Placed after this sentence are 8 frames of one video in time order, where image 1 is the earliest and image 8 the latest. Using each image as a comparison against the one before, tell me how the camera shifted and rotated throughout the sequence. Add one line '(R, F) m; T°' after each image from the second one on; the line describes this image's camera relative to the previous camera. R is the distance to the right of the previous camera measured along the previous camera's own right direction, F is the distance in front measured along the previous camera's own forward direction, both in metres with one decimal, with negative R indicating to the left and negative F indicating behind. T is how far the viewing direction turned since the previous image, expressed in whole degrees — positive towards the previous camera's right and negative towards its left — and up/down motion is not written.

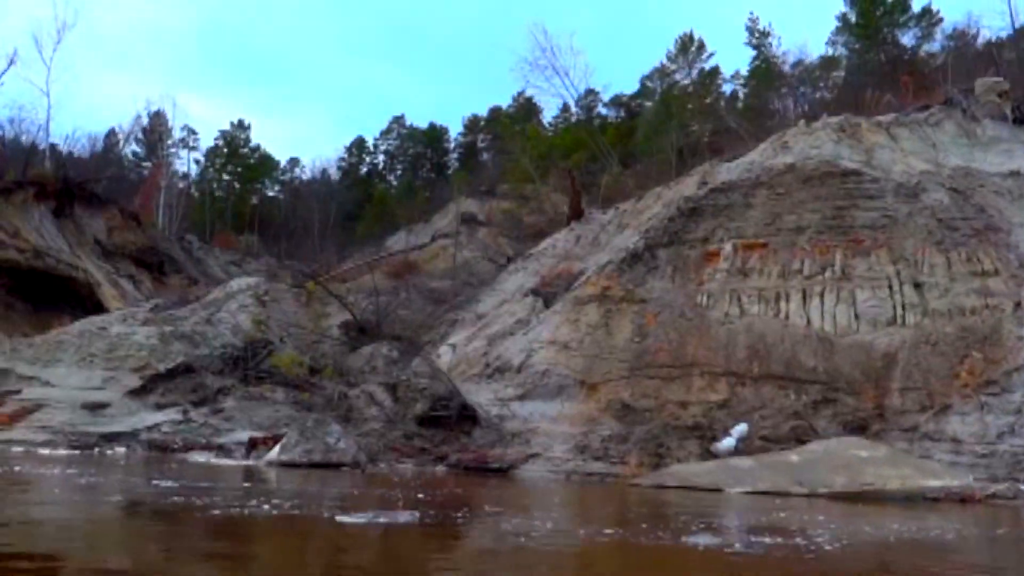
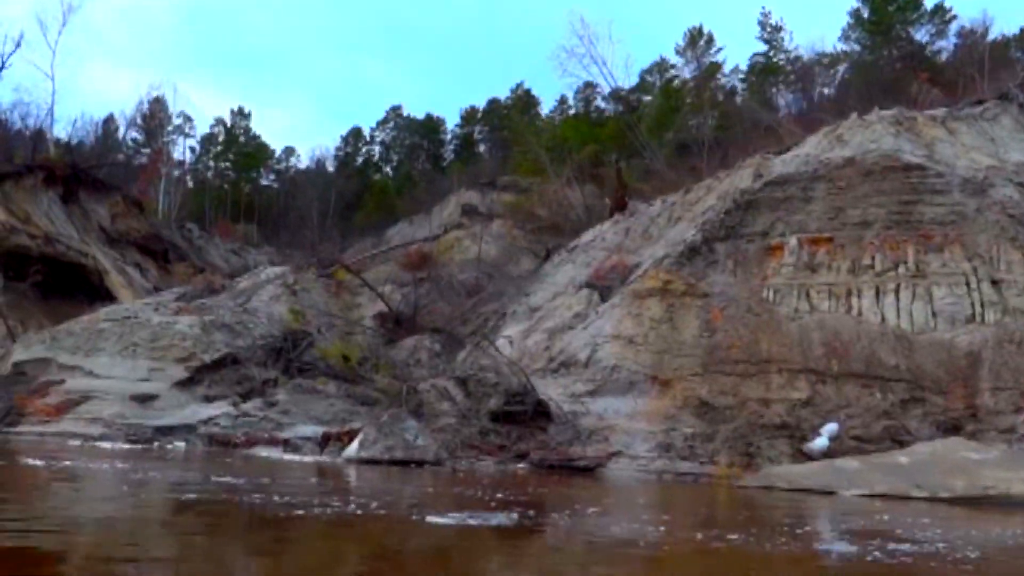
(-1.7, +0.6) m; +1°
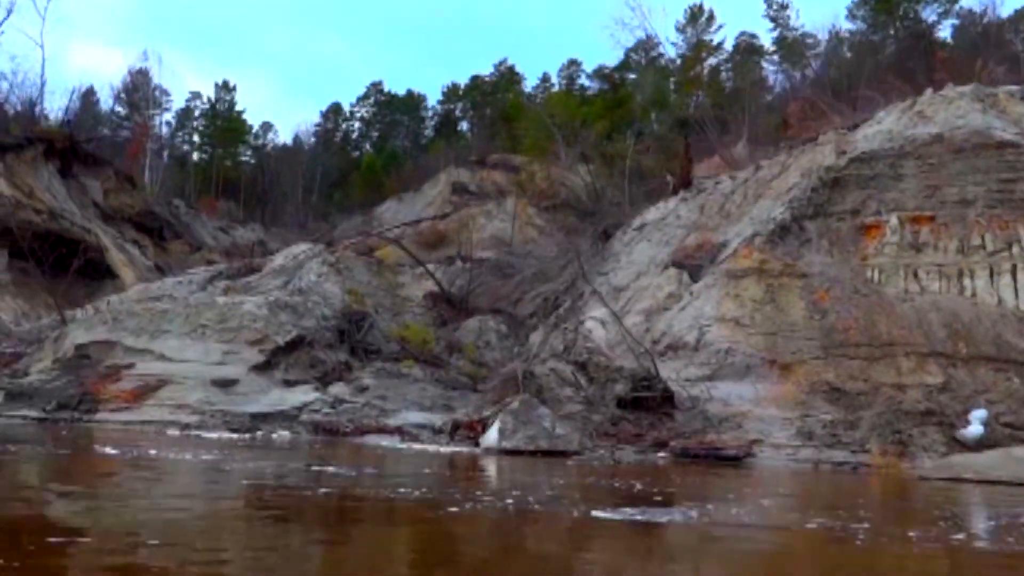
(-2.9, +1.0) m; +2°
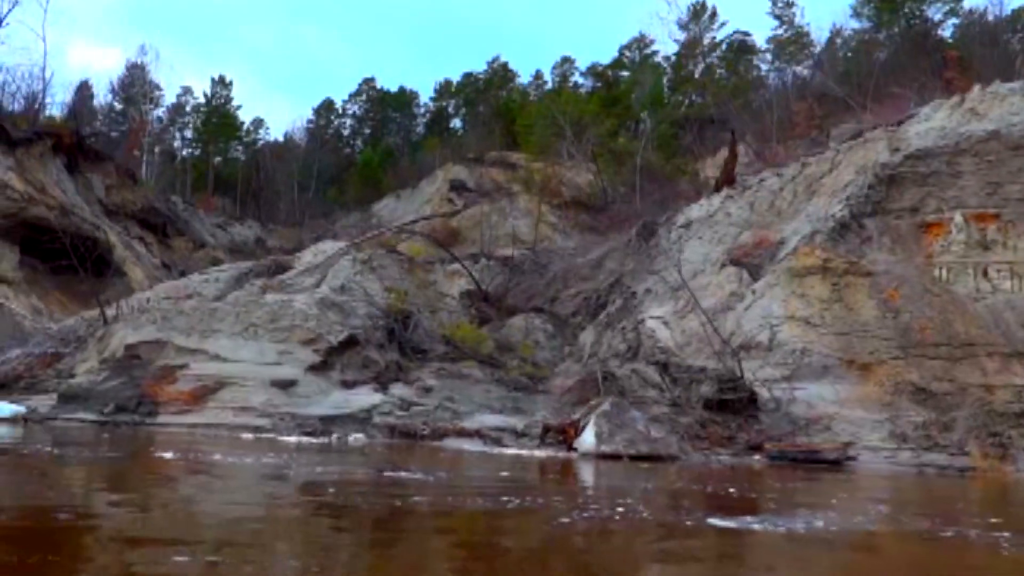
(-1.7, +0.5) m; +1°
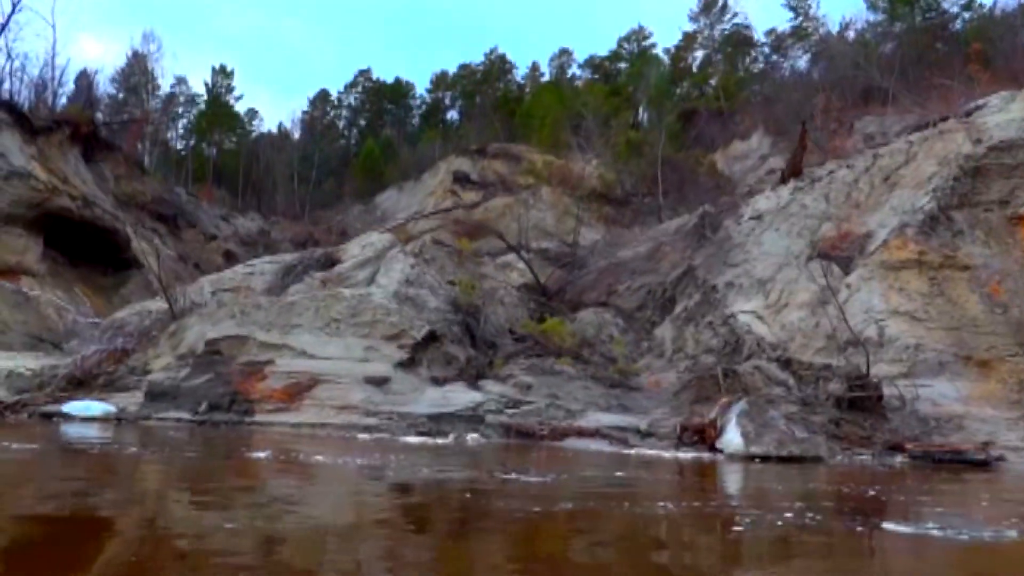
(-2.3, +0.6) m; +1°
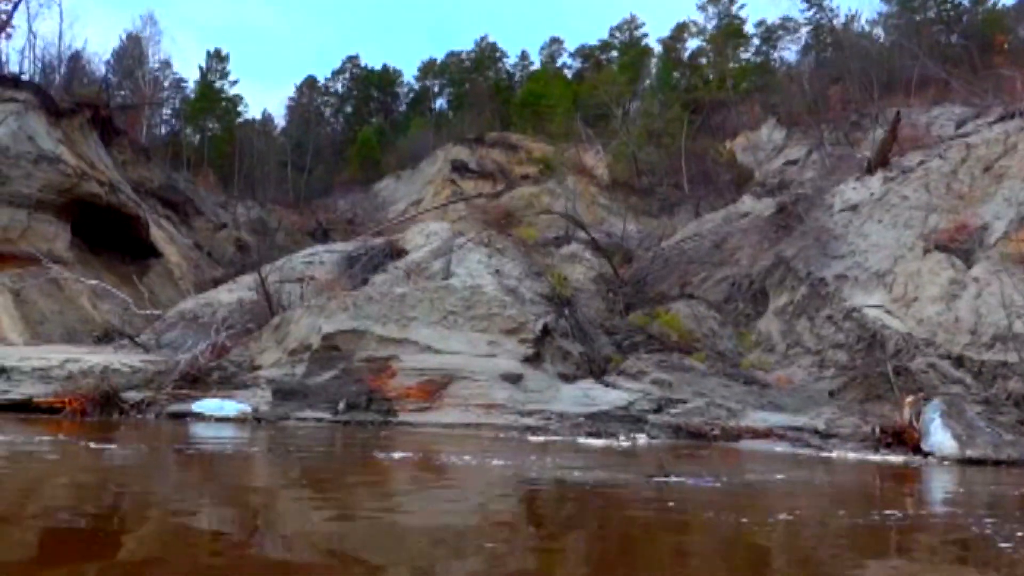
(-3.1, +0.9) m; +2°
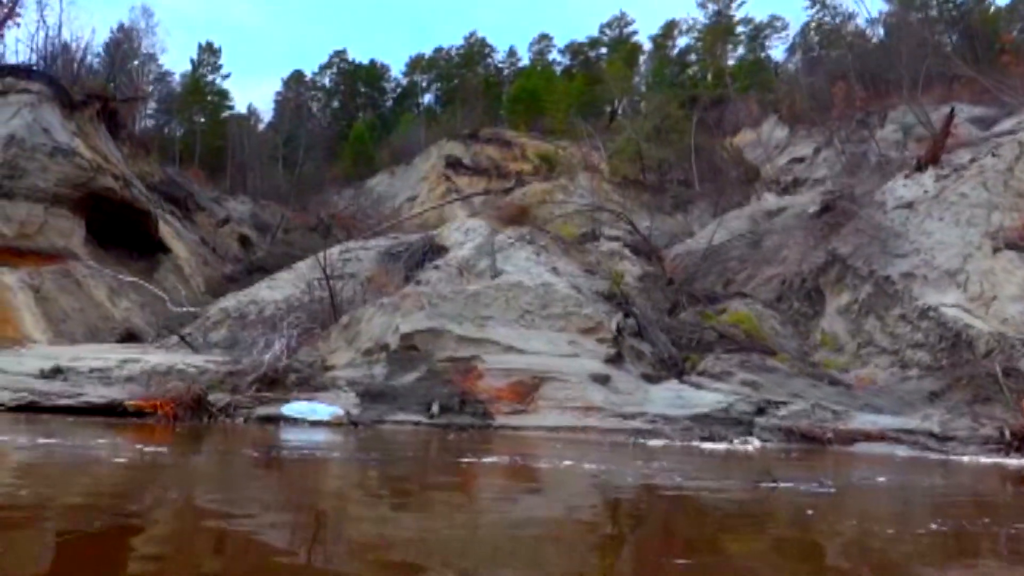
(-2.0, +0.5) m; +1°
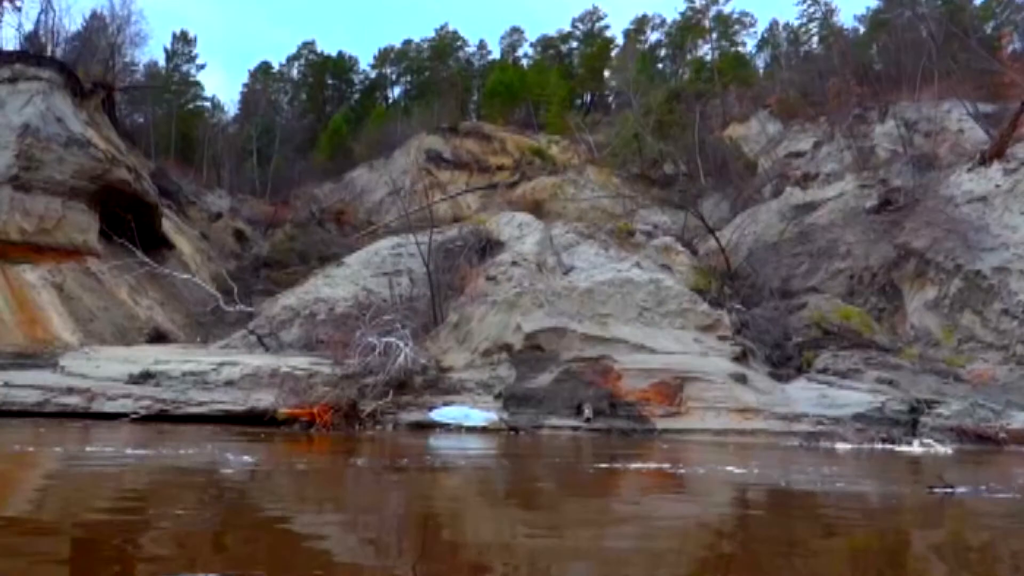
(-3.1, +0.8) m; +3°
